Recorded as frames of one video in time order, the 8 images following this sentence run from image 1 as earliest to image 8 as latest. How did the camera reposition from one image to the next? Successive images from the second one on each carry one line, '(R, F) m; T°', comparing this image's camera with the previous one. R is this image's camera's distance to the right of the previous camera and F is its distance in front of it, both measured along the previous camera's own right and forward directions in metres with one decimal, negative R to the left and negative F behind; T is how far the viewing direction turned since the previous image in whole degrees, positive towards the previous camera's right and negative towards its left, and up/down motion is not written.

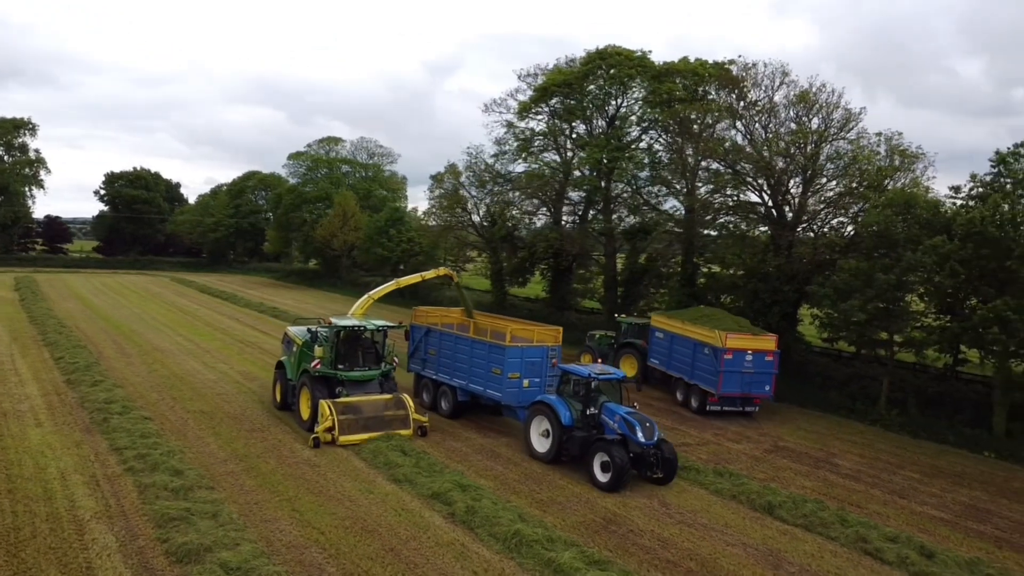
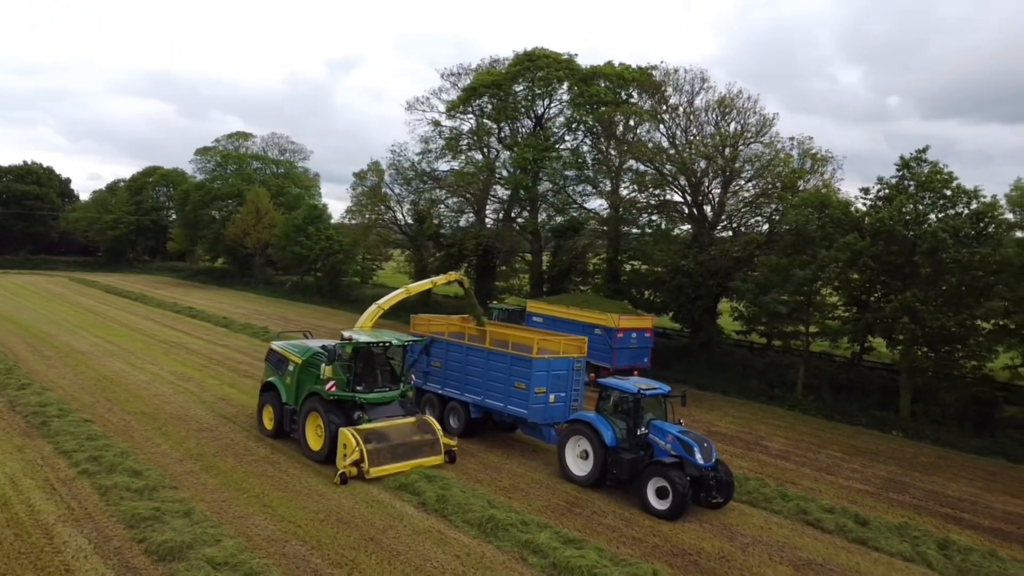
(-0.9, -0.4) m; +7°
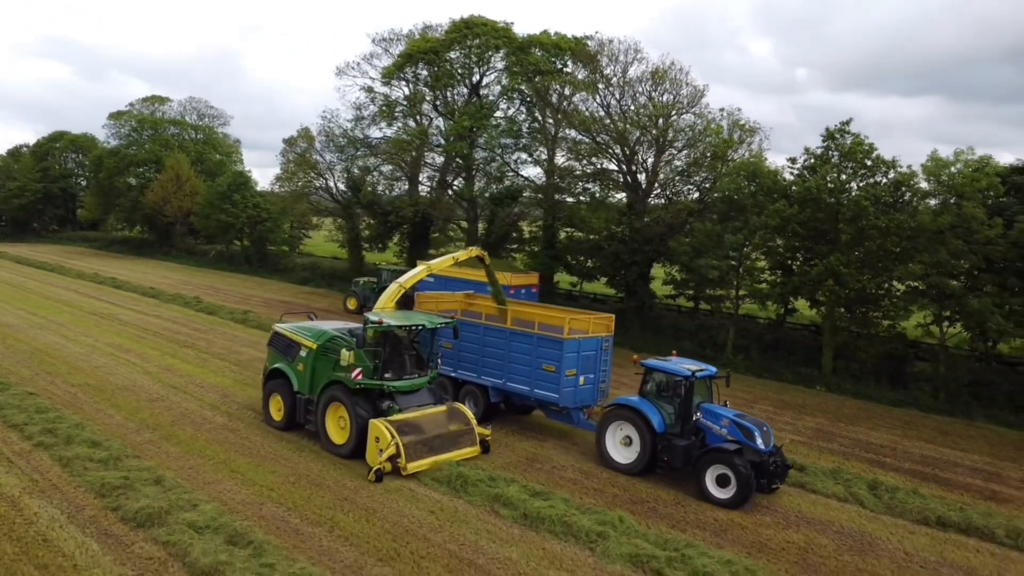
(-0.6, -0.3) m; +6°
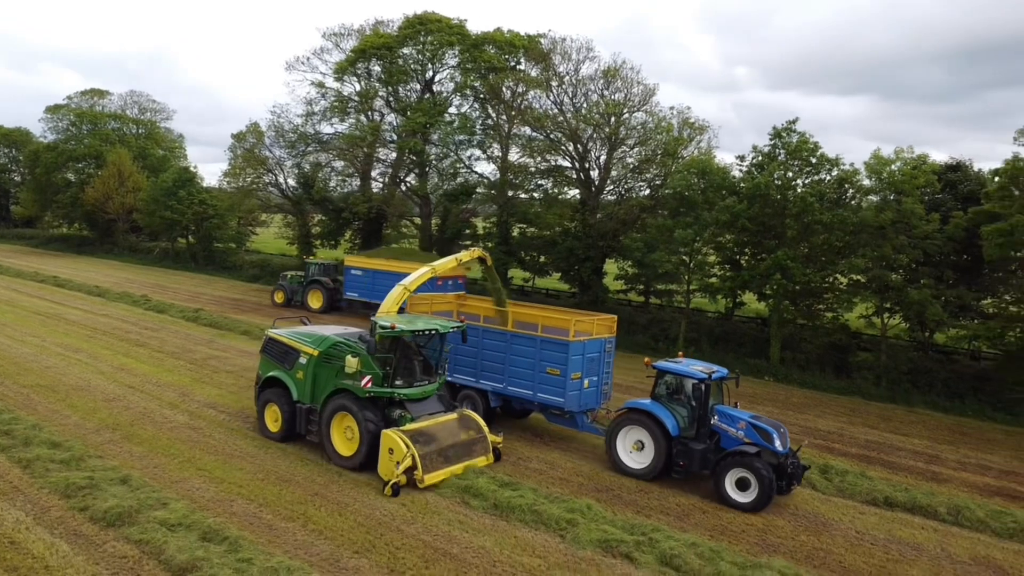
(-0.3, -0.2) m; +4°
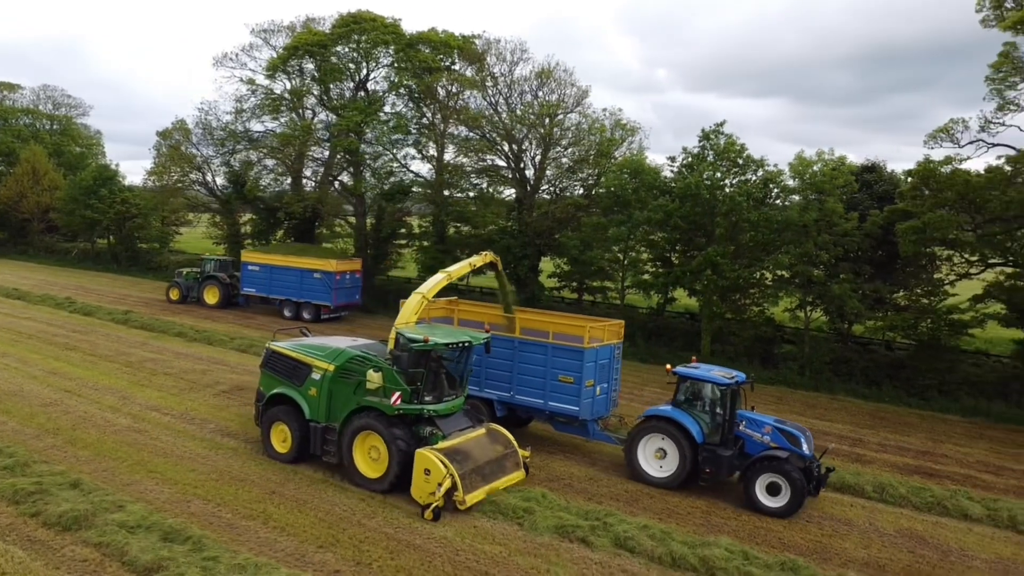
(-0.4, -0.3) m; +5°
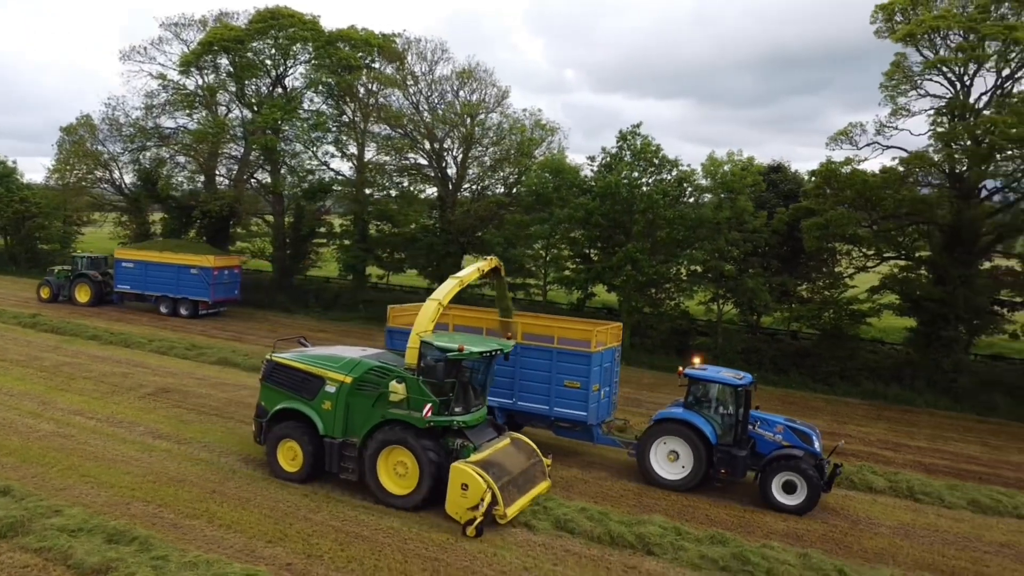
(-0.4, -0.3) m; +6°
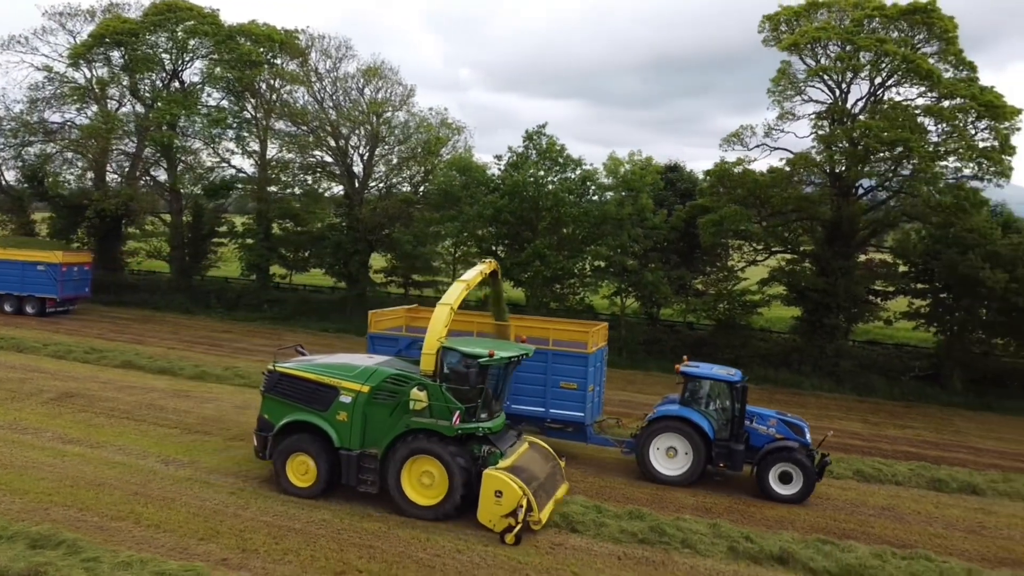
(-0.4, -0.4) m; +7°
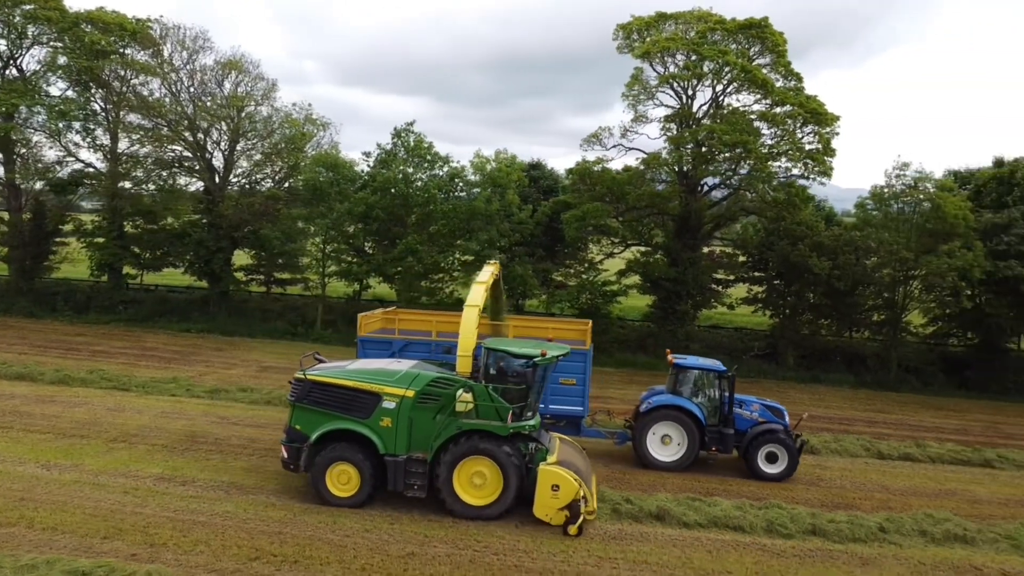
(-0.6, -0.6) m; +10°
